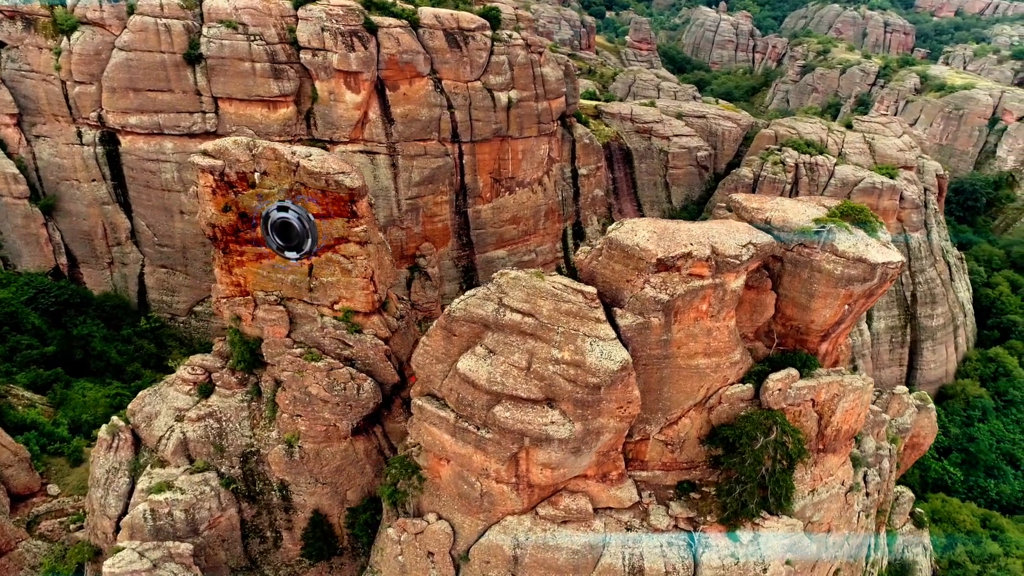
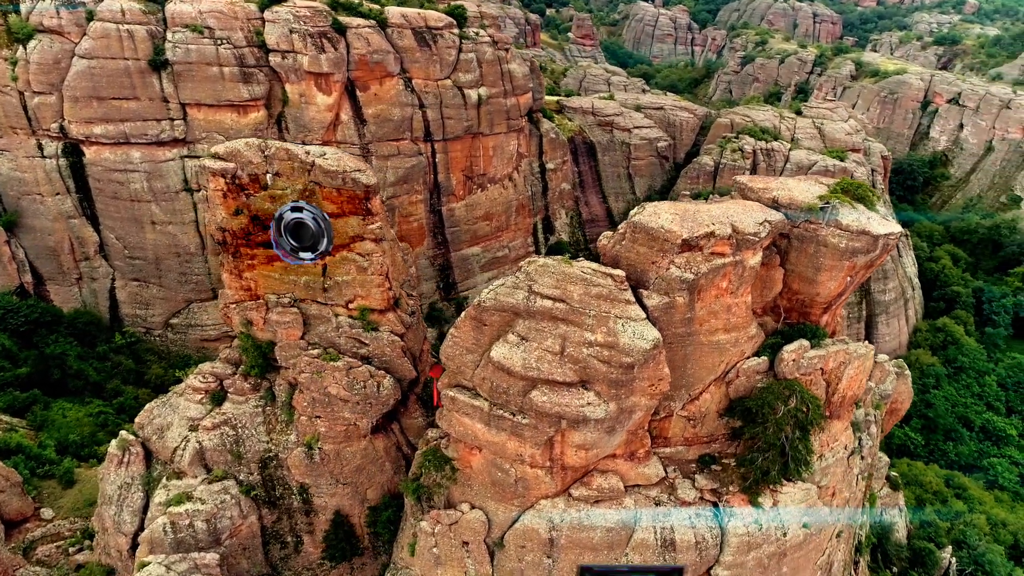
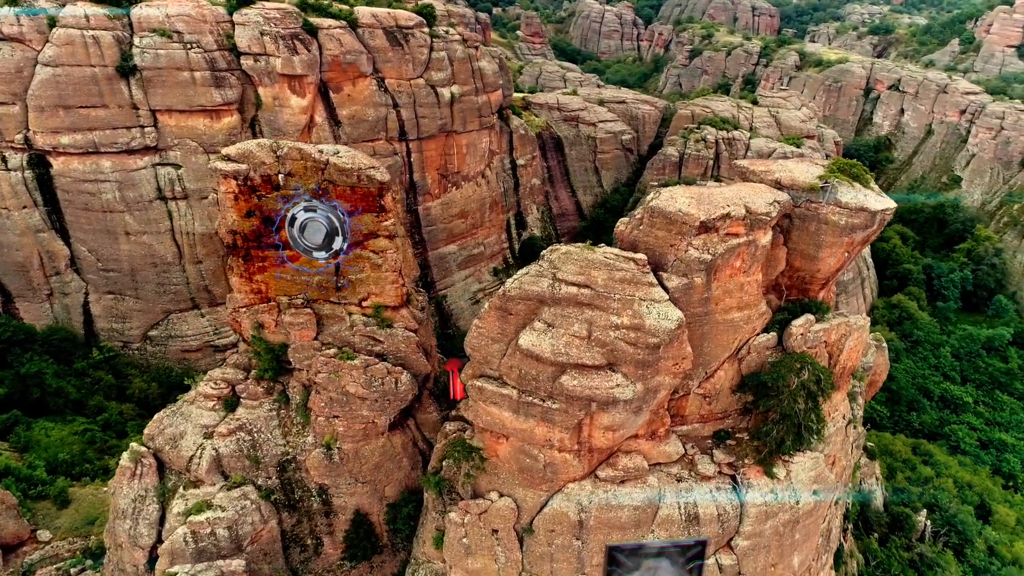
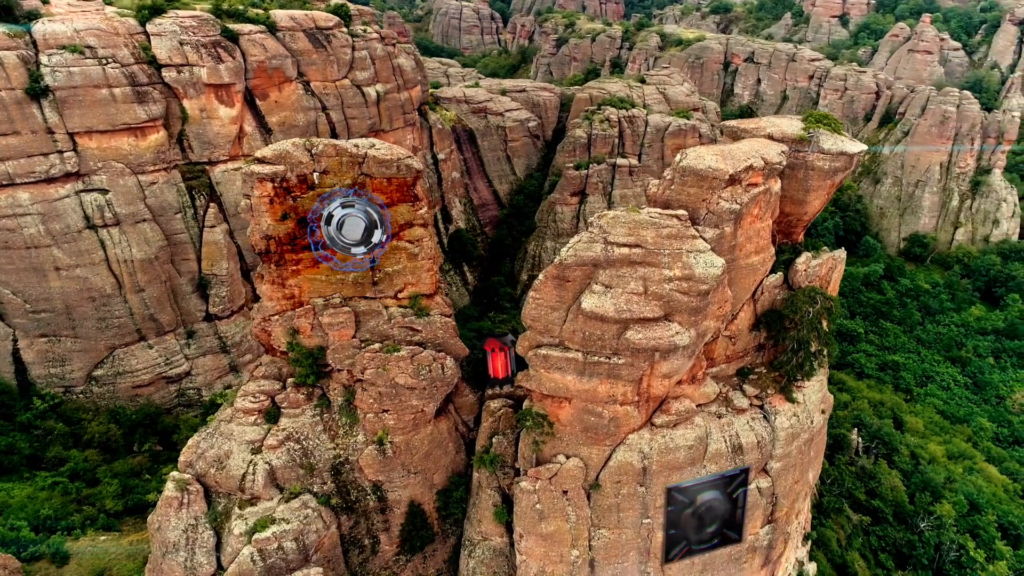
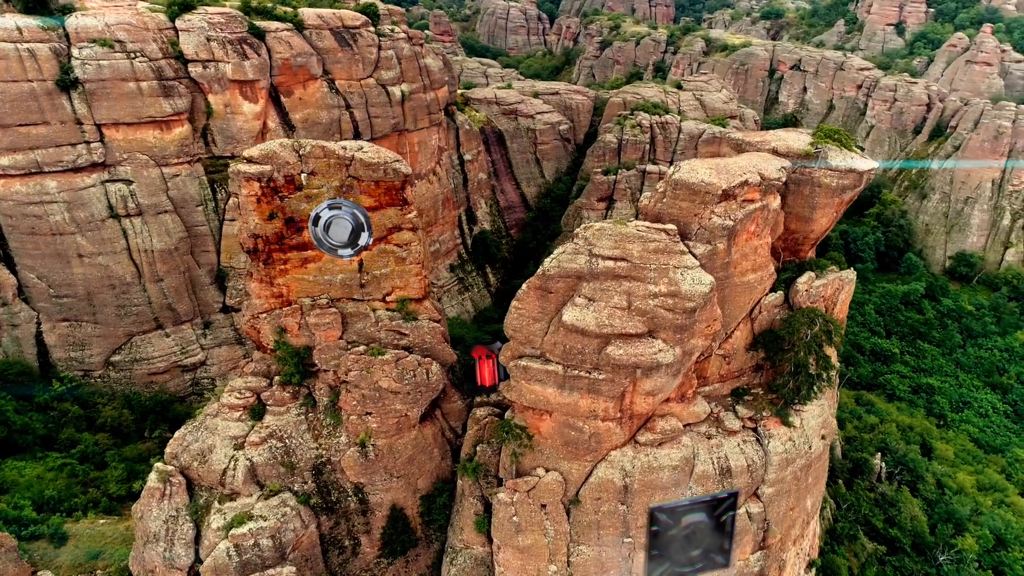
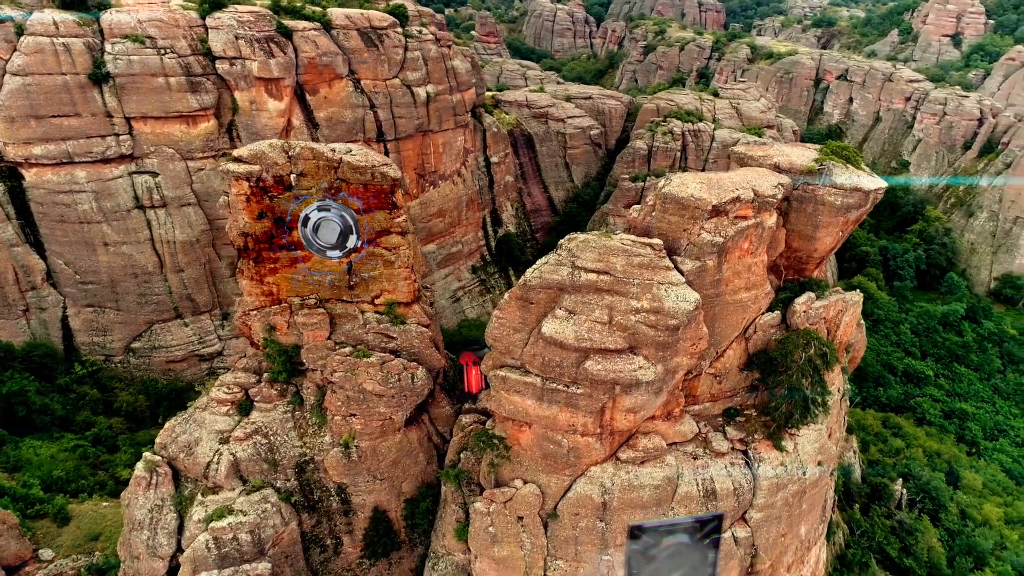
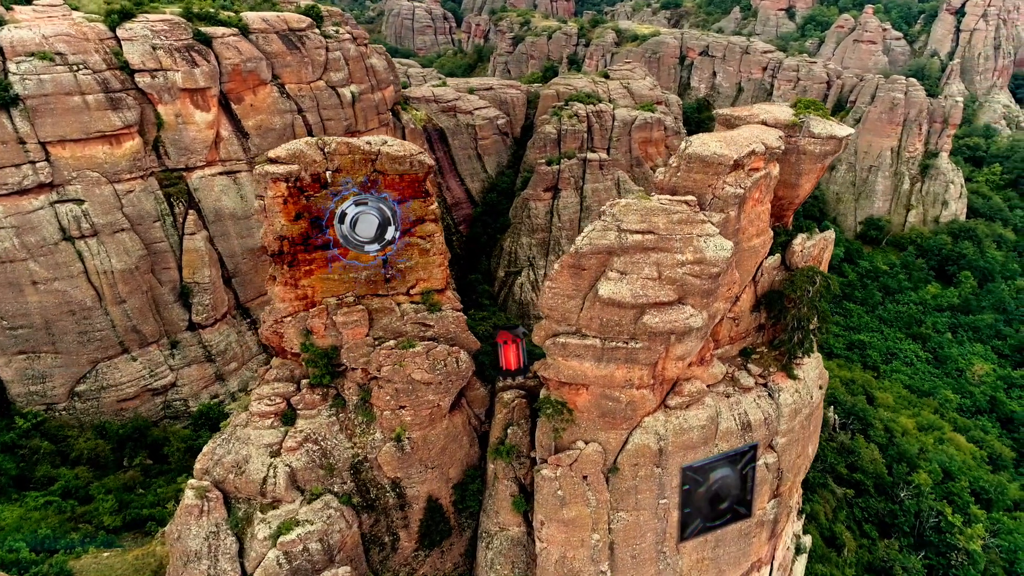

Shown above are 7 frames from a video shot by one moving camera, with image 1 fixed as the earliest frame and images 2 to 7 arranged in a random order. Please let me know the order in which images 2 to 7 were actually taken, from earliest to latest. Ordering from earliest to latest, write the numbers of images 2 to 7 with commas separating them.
2, 3, 6, 5, 4, 7
